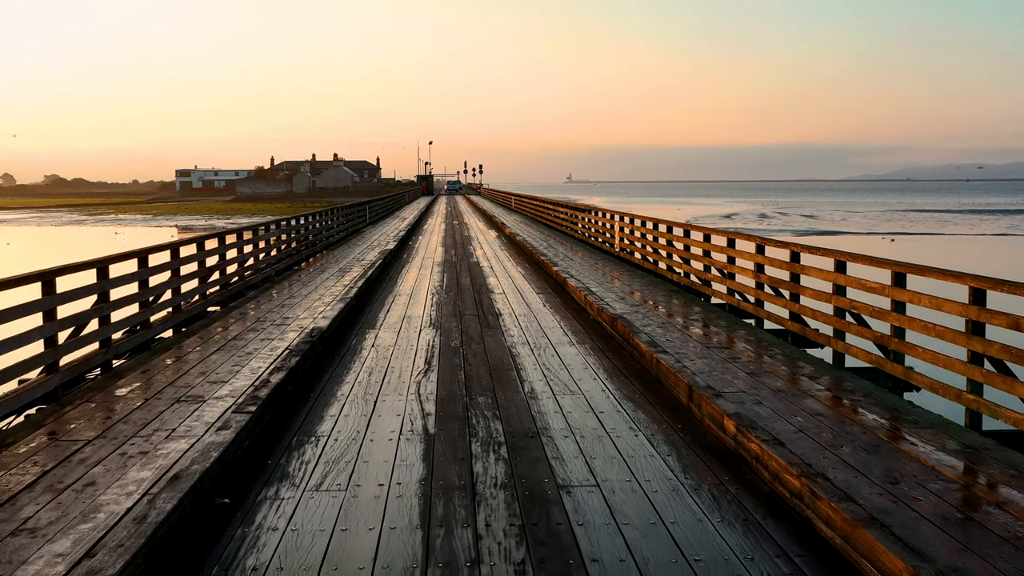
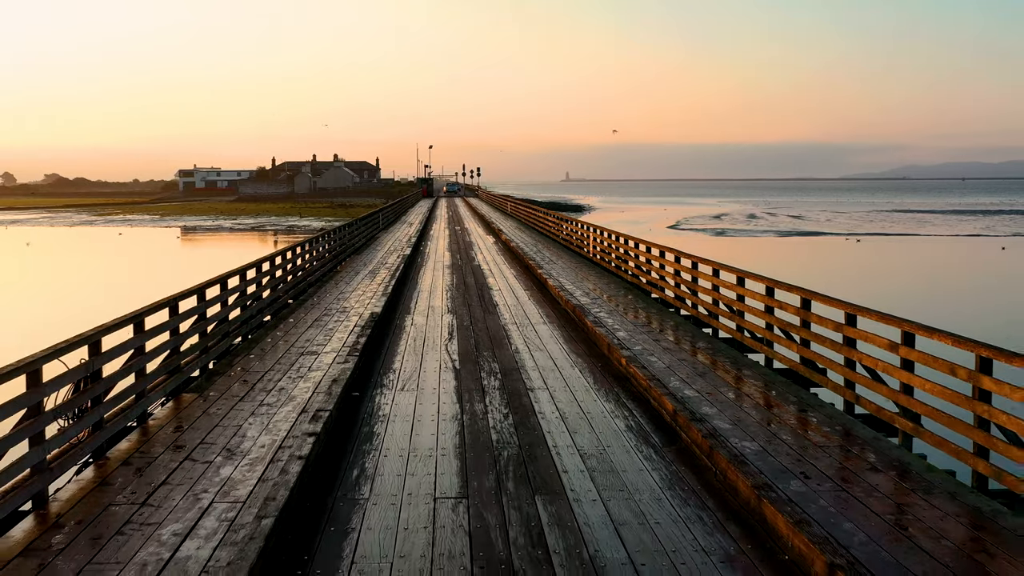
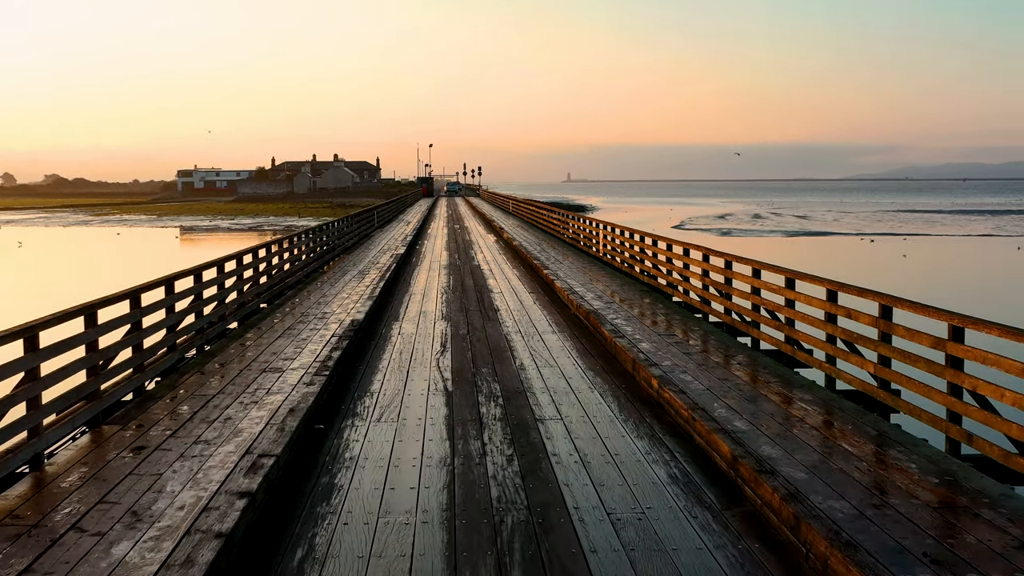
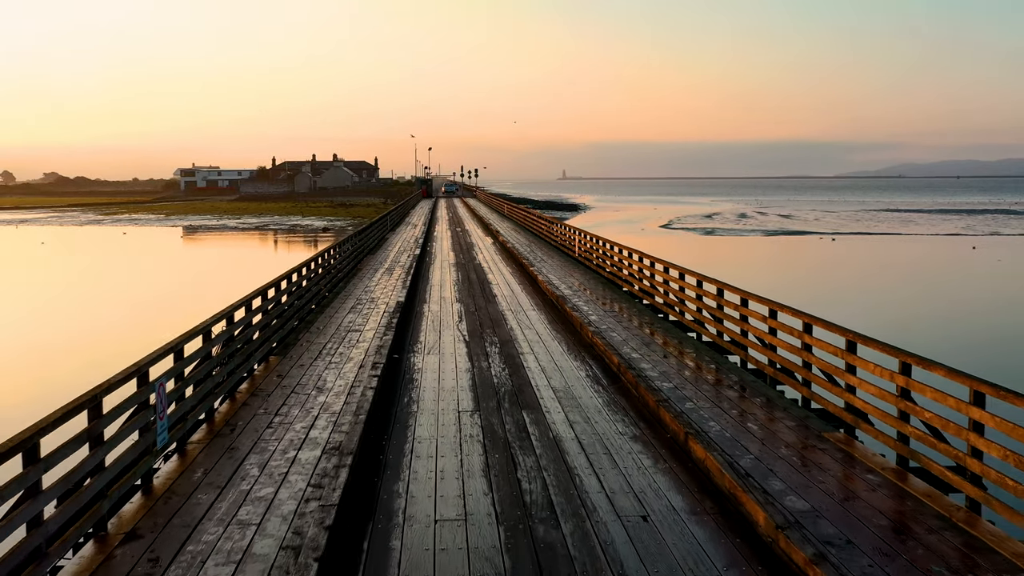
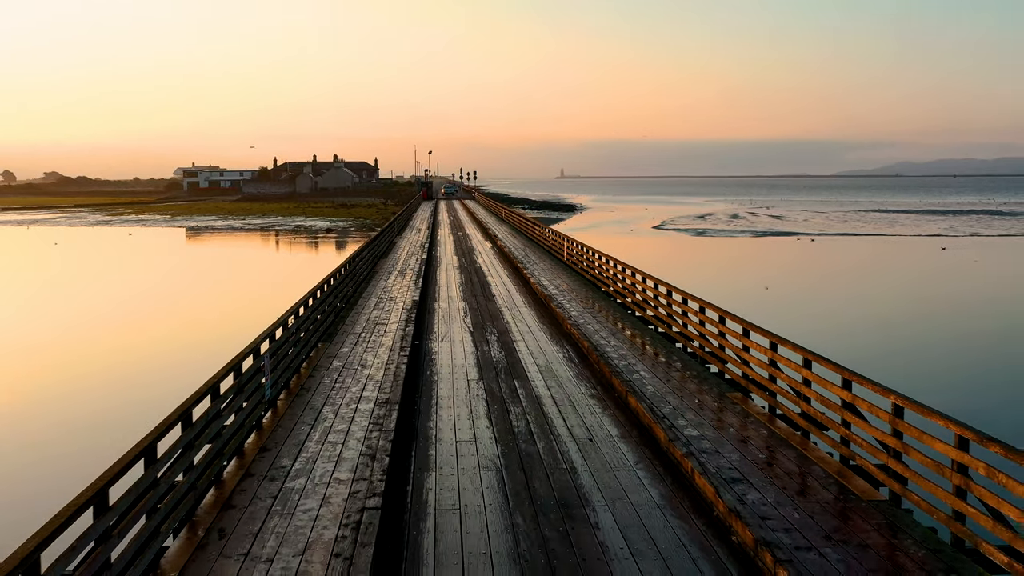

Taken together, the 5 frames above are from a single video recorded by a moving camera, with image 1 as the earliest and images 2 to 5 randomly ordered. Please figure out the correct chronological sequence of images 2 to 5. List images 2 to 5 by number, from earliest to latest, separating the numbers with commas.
3, 2, 4, 5
